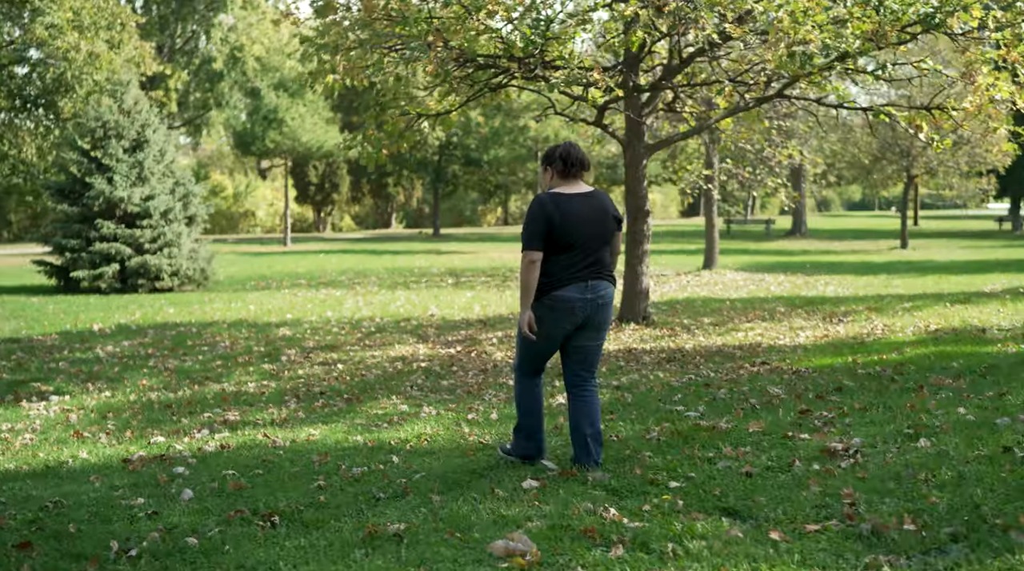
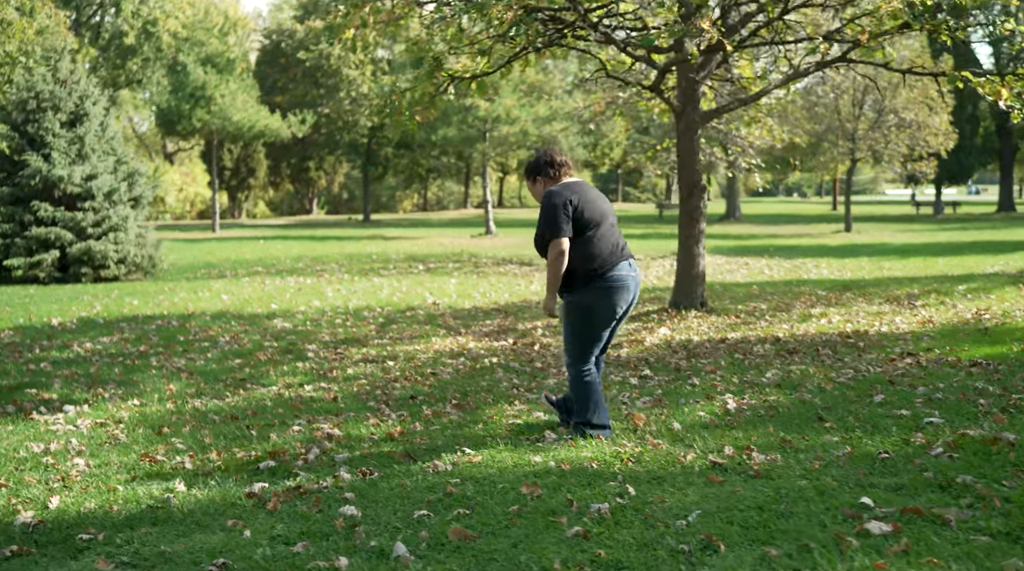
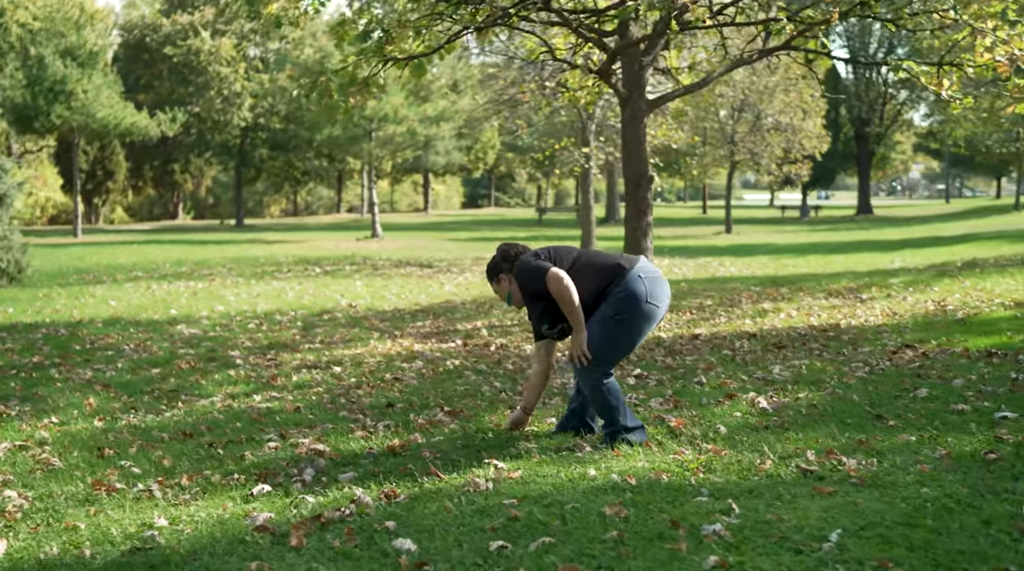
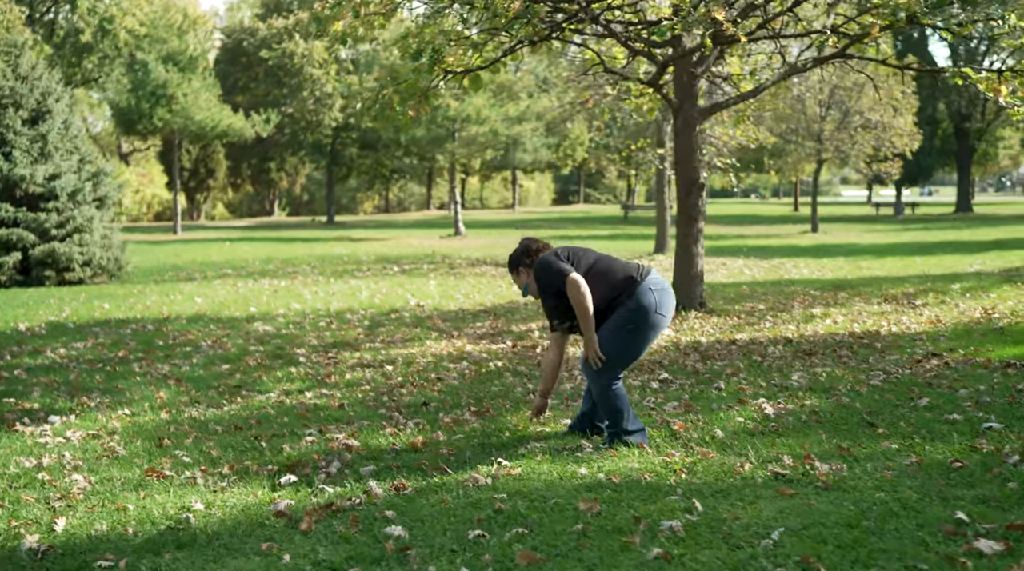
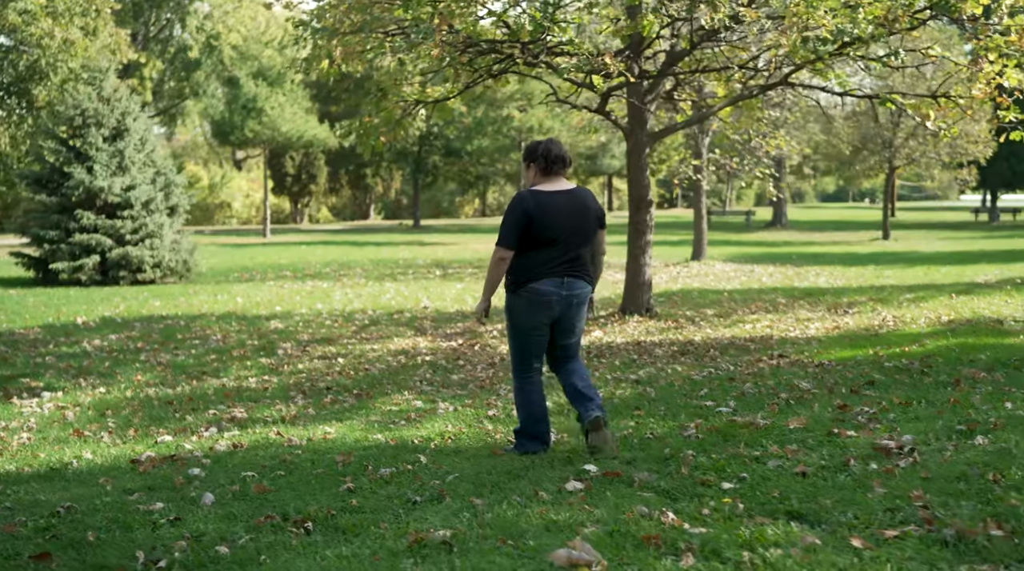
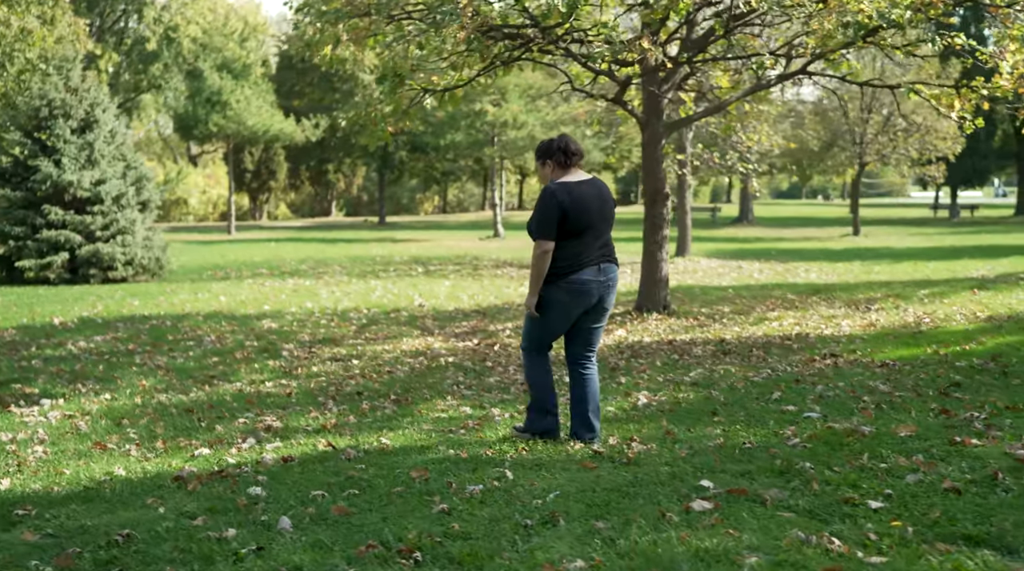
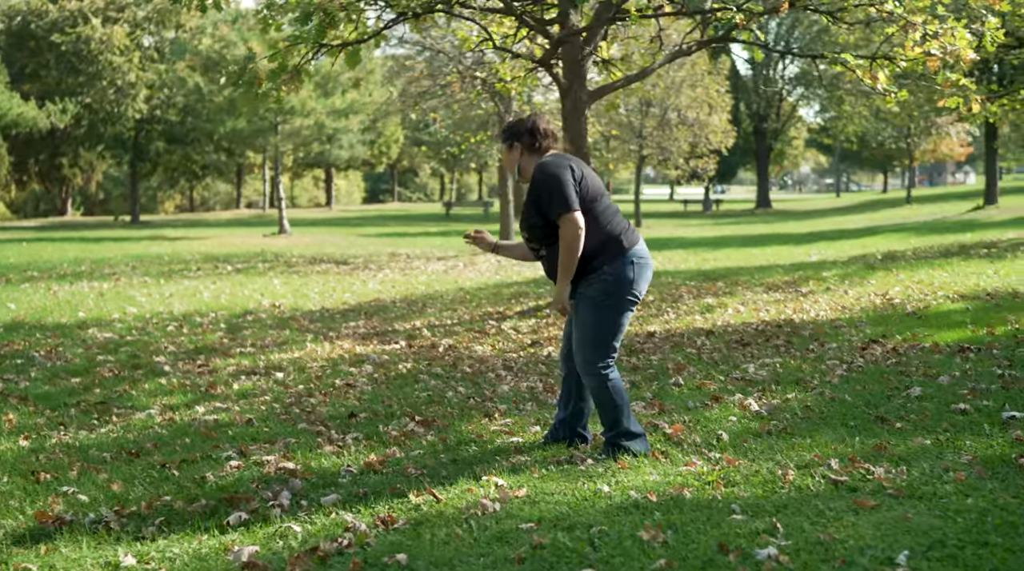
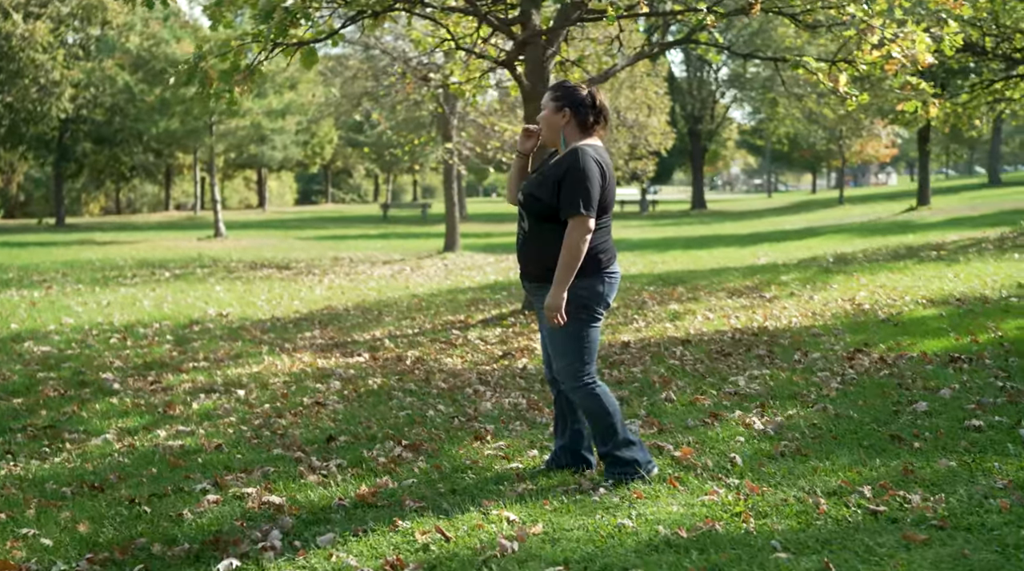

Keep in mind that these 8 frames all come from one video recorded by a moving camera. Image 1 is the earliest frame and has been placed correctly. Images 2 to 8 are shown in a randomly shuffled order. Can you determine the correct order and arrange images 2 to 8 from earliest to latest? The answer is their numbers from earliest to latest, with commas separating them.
5, 6, 2, 4, 3, 7, 8
